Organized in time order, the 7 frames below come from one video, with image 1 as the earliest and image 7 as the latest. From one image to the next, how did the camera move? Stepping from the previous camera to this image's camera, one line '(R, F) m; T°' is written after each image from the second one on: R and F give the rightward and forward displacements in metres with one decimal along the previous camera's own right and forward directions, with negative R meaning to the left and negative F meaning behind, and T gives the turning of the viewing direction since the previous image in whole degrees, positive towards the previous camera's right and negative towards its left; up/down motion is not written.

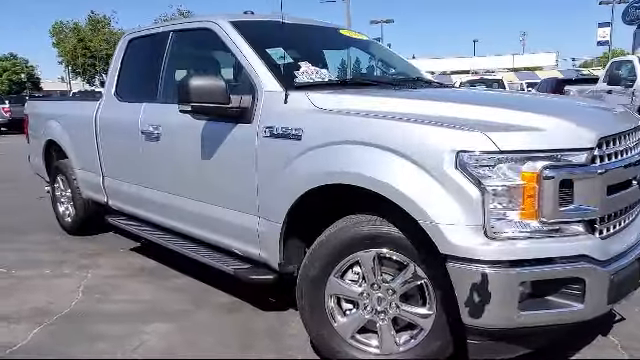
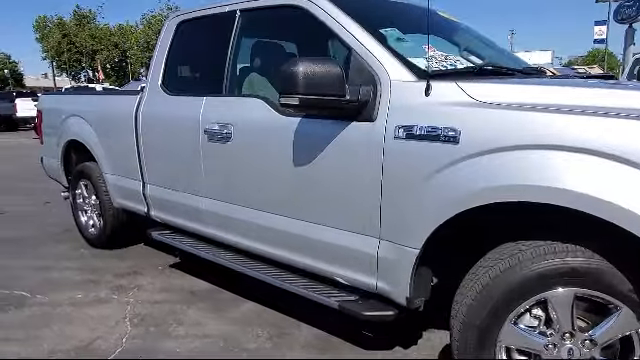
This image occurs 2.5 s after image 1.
(-0.9, +0.7) m; +2°
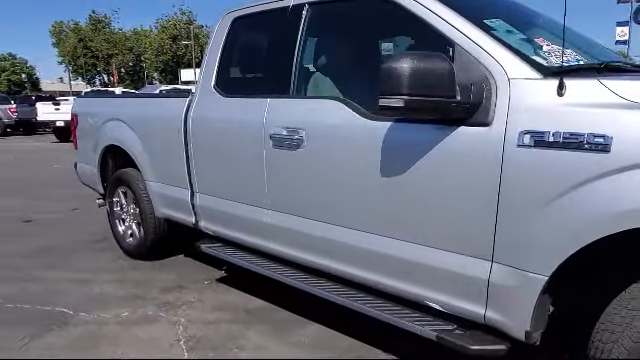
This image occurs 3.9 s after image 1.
(-0.5, +0.4) m; -1°
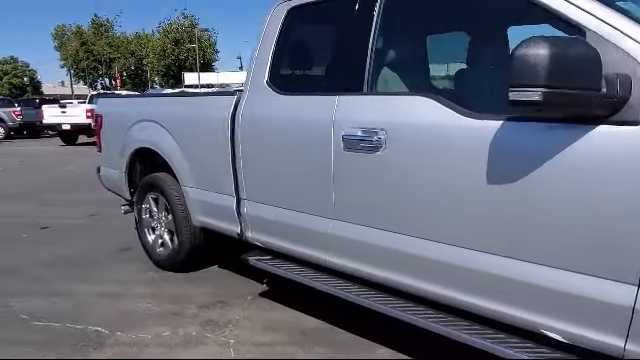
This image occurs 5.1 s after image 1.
(-0.5, +0.4) m; 0°
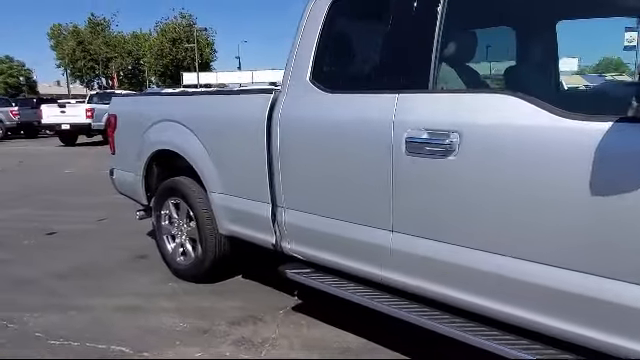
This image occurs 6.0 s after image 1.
(-0.4, +0.3) m; 0°
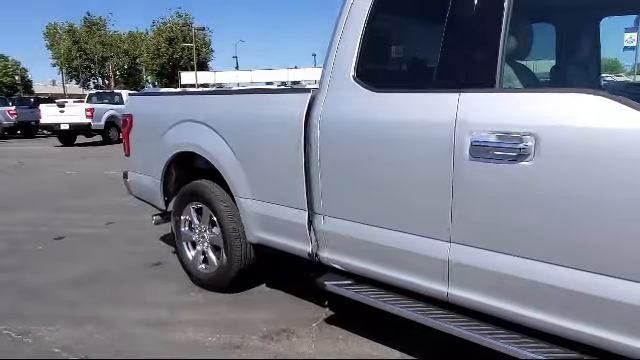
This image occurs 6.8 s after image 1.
(-0.3, +0.2) m; 0°
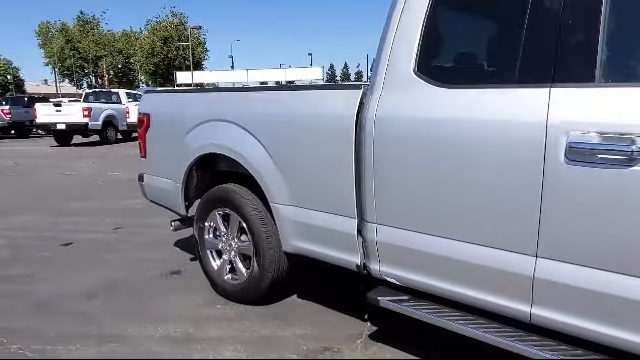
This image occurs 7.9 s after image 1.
(-0.4, +0.3) m; +1°
